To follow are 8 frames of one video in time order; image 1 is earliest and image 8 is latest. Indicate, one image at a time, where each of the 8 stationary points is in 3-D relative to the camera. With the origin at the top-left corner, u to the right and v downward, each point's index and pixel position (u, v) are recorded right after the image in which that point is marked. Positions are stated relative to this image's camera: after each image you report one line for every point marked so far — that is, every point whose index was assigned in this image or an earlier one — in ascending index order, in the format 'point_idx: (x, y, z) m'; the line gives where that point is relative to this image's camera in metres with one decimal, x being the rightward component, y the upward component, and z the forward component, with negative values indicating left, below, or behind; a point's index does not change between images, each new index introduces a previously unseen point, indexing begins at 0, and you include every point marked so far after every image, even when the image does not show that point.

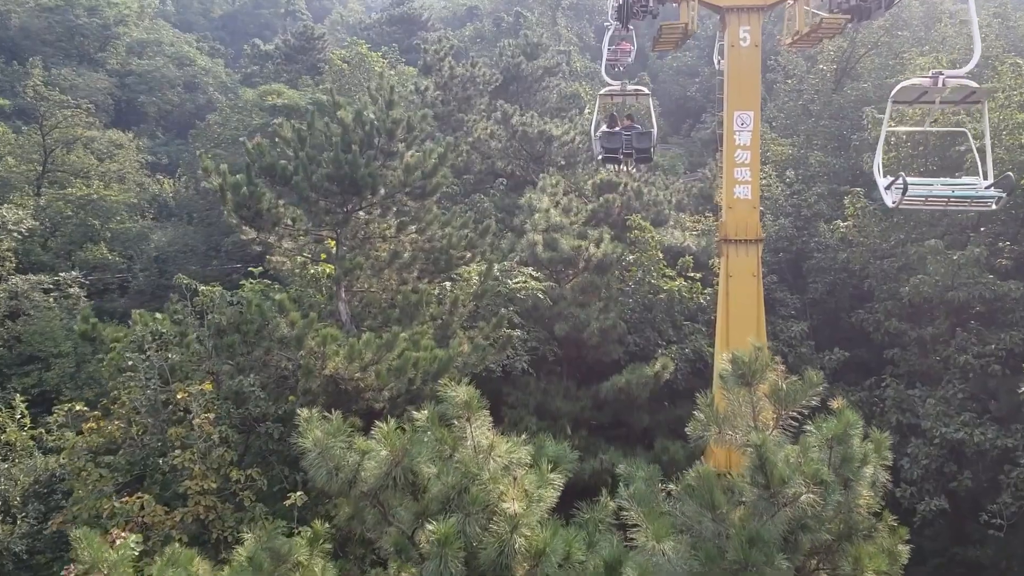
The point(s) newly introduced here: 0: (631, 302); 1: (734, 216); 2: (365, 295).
0: (+1.3, -0.2, +10.2) m
1: (+1.6, +0.5, +7.0) m
2: (-1.3, -0.1, +8.3) m
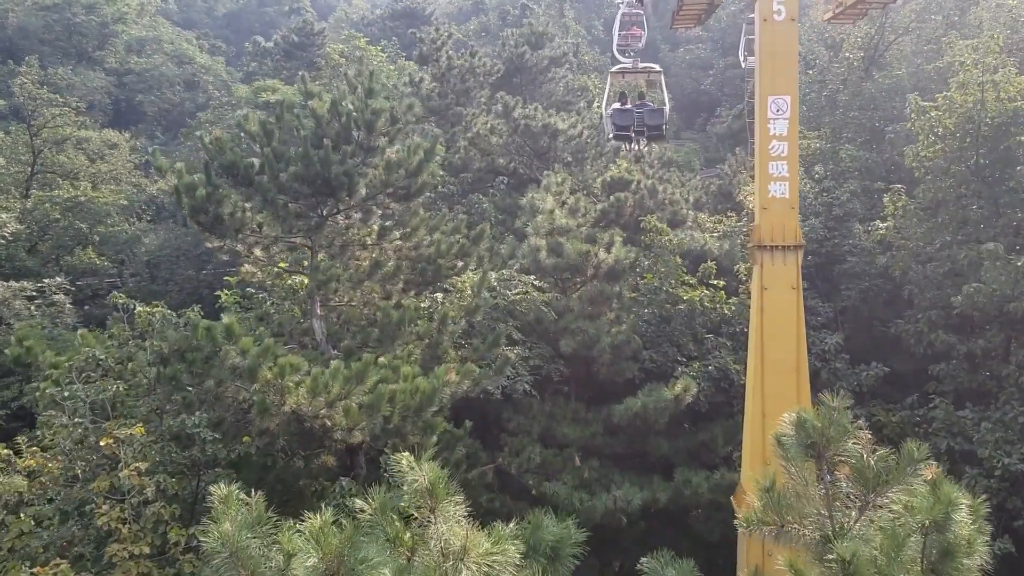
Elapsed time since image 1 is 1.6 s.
0: (+1.3, -0.3, +9.1) m
1: (+1.6, +0.4, +5.9) m
2: (-1.3, -0.2, +7.2) m
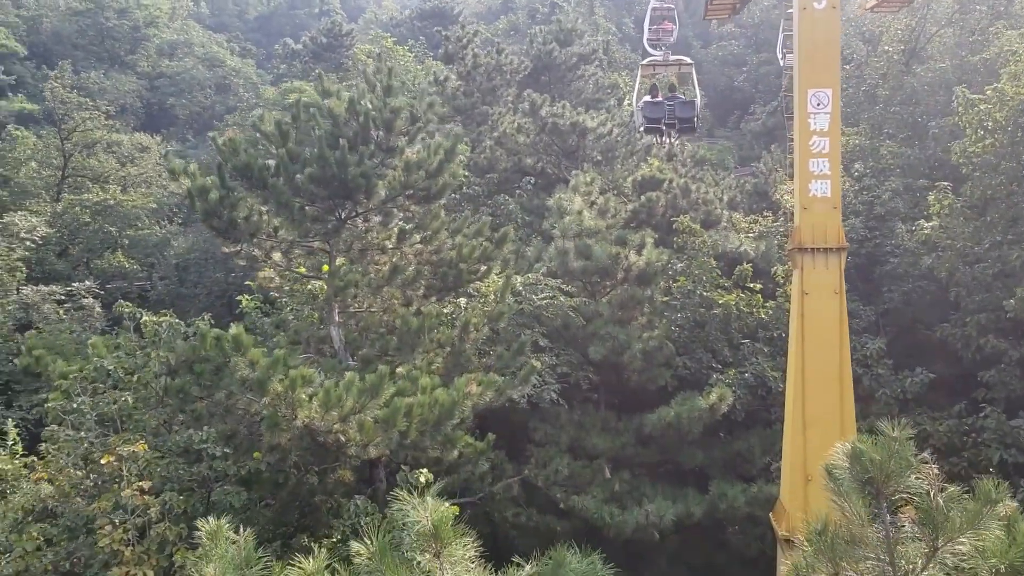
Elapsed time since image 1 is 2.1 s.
0: (+1.5, -0.3, +8.8) m
1: (+1.7, +0.4, +5.5) m
2: (-1.1, -0.2, +6.9) m
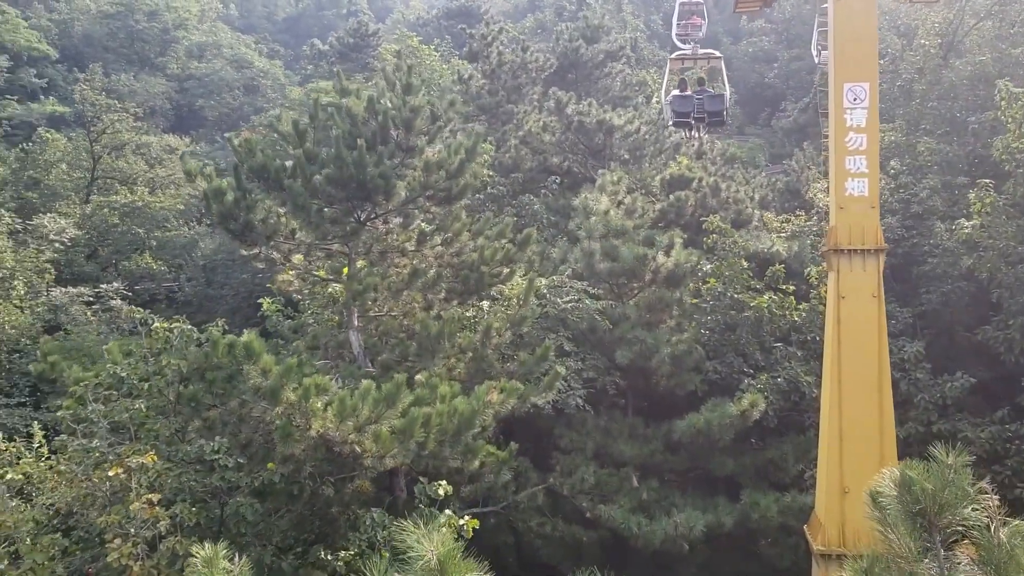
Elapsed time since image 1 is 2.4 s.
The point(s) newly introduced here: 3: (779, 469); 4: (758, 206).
0: (+1.7, -0.3, +8.5) m
1: (+1.8, +0.4, +5.3) m
2: (-0.9, -0.2, +6.8) m
3: (+2.2, -1.5, +8.0) m
4: (+2.9, +1.0, +11.2) m
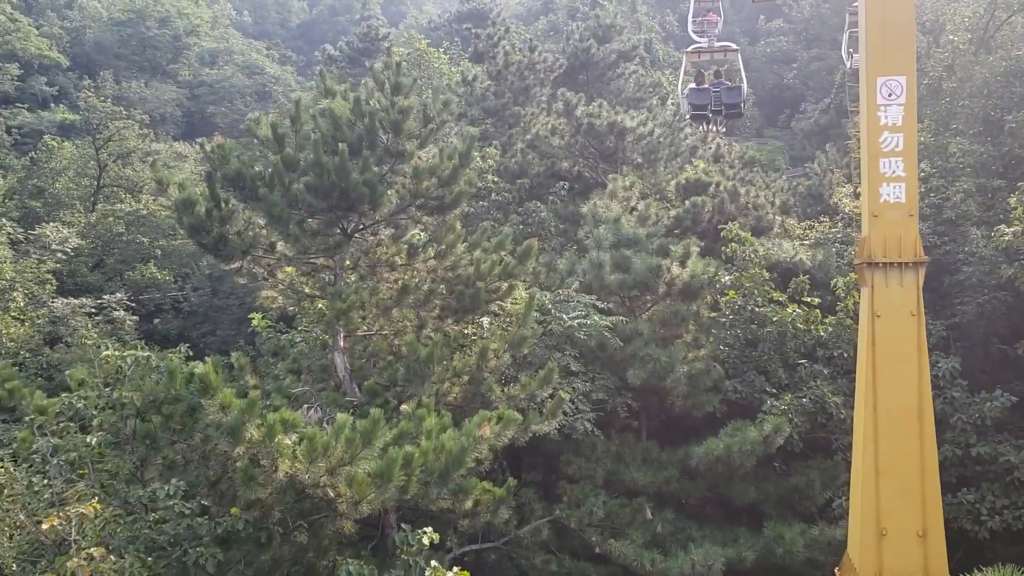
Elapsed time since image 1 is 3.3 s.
0: (+1.8, -0.4, +7.9) m
1: (+1.8, +0.3, +4.7) m
2: (-0.9, -0.3, +6.2) m
3: (+2.2, -1.6, +7.3) m
4: (+3.0, +0.8, +10.6) m
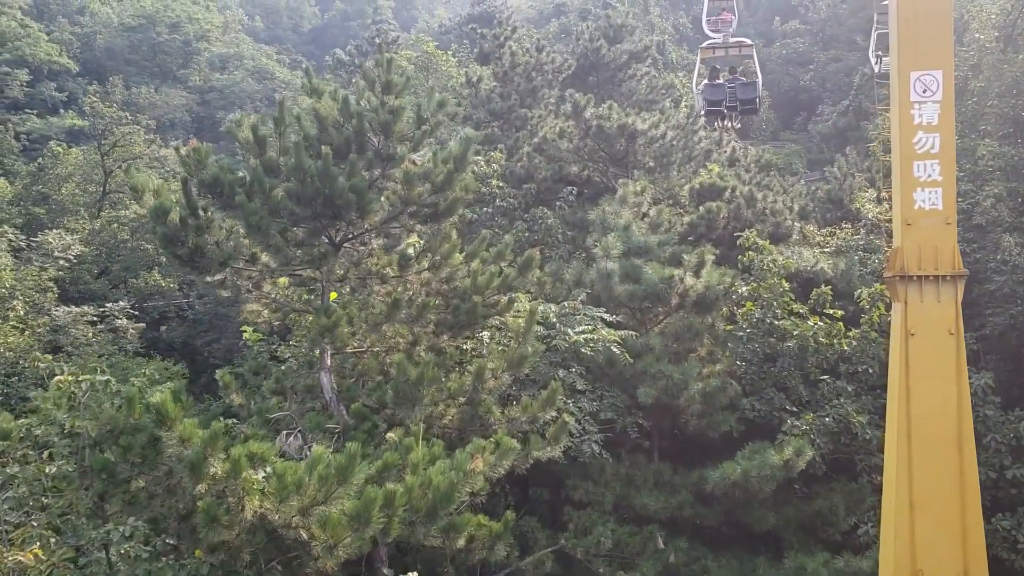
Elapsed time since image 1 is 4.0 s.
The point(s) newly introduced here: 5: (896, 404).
0: (+1.8, -0.5, +7.4) m
1: (+1.8, +0.2, +4.2) m
2: (-0.9, -0.4, +5.8) m
3: (+2.3, -1.7, +6.8) m
4: (+3.0, +0.7, +10.1) m
5: (+1.7, -0.5, +4.1) m
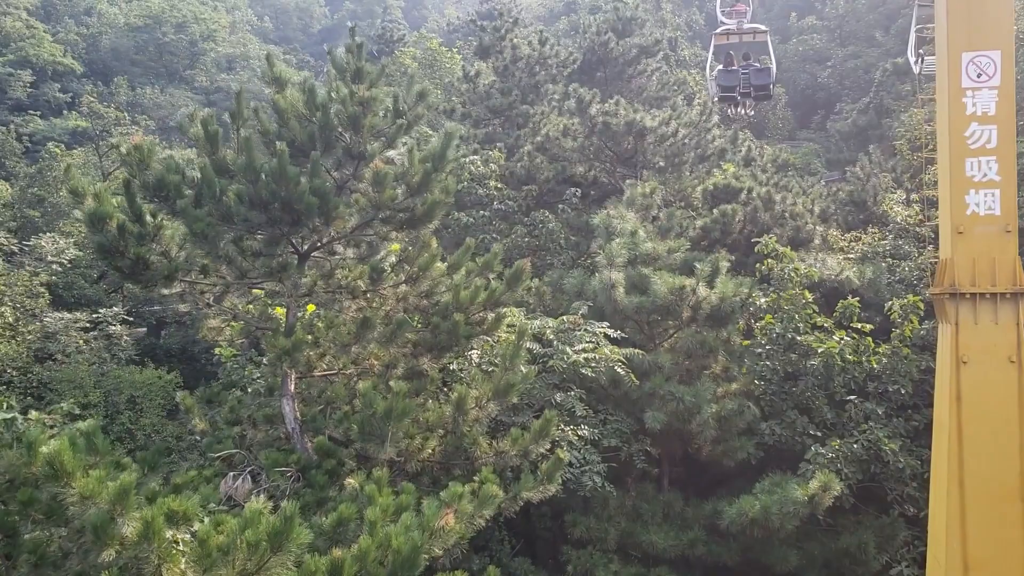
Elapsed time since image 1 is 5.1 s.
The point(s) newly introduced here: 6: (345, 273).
0: (+1.8, -0.6, +6.7) m
1: (+1.7, +0.1, +3.5) m
2: (-1.0, -0.5, +5.1) m
3: (+2.2, -1.8, +6.1) m
4: (+3.0, +0.7, +9.4) m
5: (+1.6, -0.6, +3.4) m
6: (-0.9, +0.1, +5.3) m
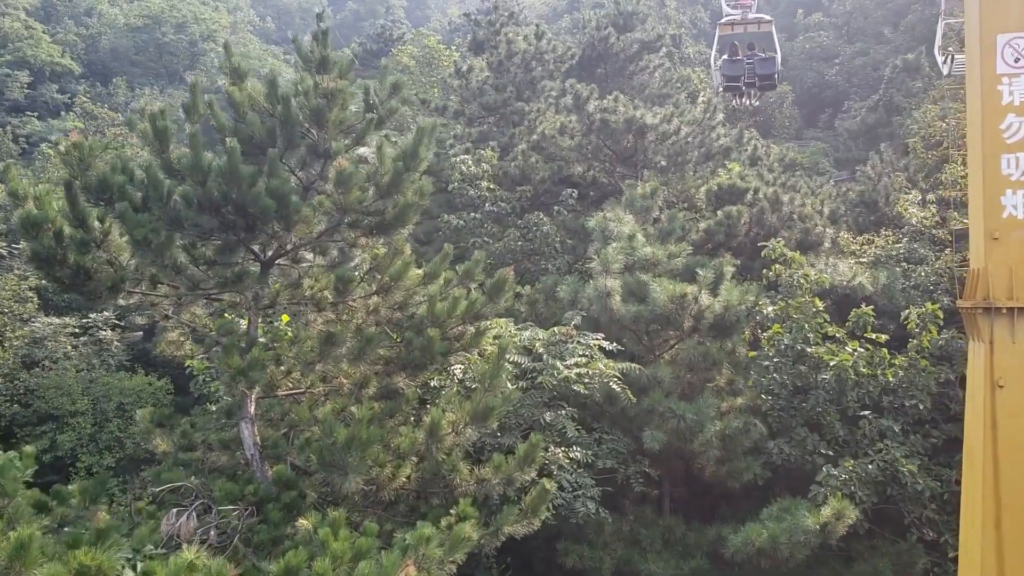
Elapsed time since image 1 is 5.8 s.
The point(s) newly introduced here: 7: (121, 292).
0: (+1.7, -0.6, +6.2) m
1: (+1.6, +0.1, +3.0) m
2: (-1.1, -0.6, +4.6) m
3: (+2.1, -1.8, +5.6) m
4: (+3.0, +0.6, +8.9) m
5: (+1.5, -0.7, +3.0) m
6: (-1.0, 0.0, +4.8) m
7: (-1.8, 0.0, +4.4) m
